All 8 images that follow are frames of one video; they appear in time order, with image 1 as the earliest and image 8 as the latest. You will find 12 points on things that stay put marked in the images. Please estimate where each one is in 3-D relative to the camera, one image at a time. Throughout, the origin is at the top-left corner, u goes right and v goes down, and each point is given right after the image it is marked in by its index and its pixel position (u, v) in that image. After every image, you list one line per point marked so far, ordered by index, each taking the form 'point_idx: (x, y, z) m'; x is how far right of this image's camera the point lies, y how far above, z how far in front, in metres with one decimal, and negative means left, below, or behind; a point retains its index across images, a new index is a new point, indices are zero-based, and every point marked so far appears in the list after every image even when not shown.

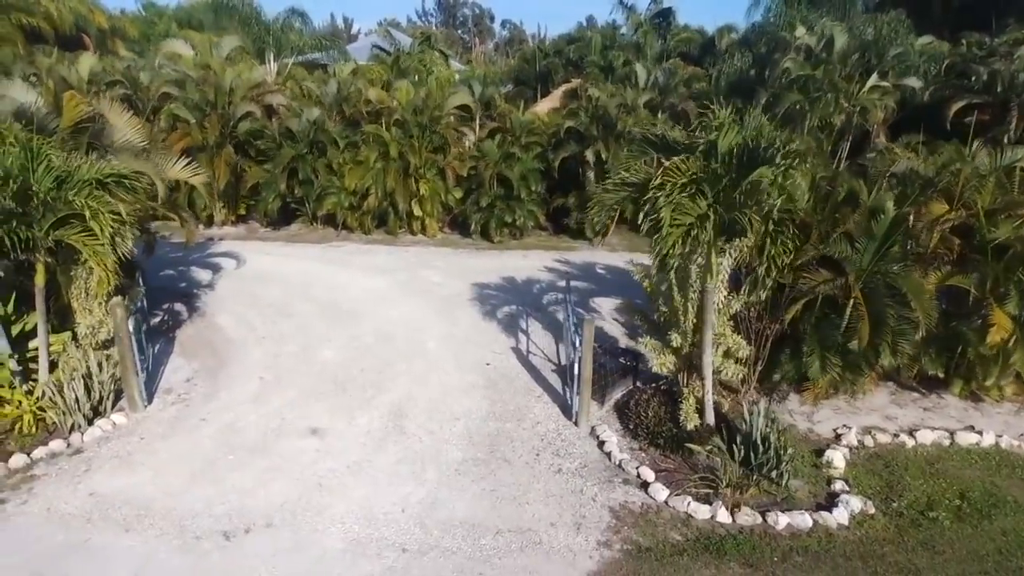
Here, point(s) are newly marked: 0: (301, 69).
0: (-5.5, +5.7, +16.2) m
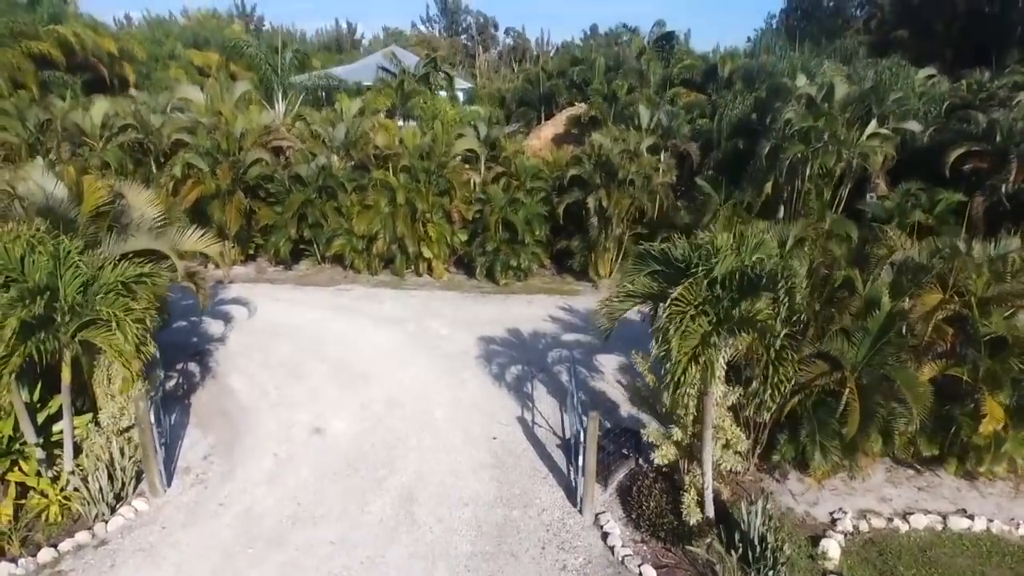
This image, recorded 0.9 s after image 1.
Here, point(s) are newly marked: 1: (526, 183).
0: (-5.4, +4.8, +16.4) m
1: (+0.3, +2.3, +13.7) m
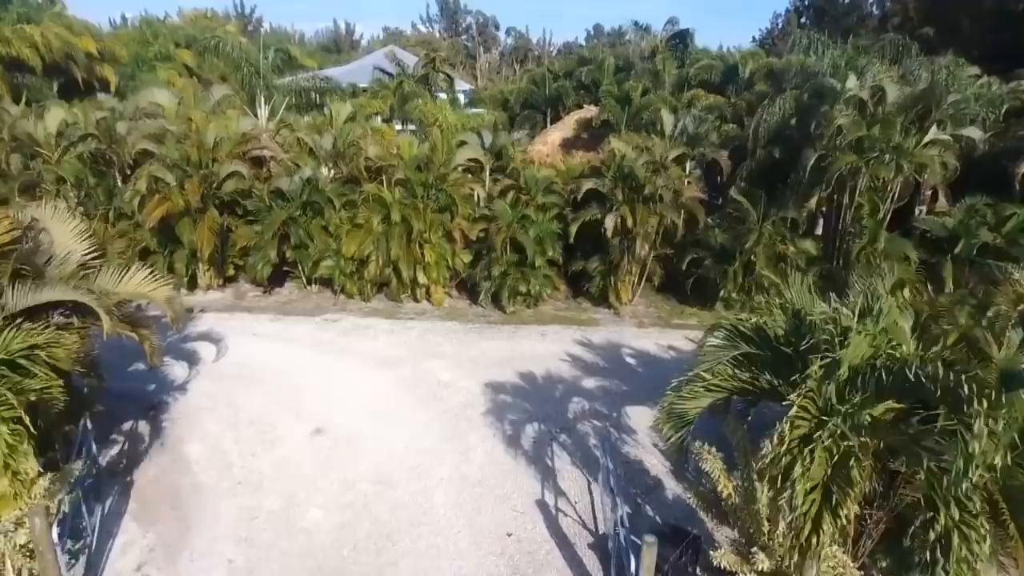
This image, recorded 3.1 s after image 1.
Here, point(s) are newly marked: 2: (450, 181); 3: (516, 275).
0: (-5.2, +4.2, +14.8) m
1: (+0.5, +1.8, +12.2) m
2: (-1.2, +2.1, +12.2) m
3: (+0.1, +0.2, +11.9) m
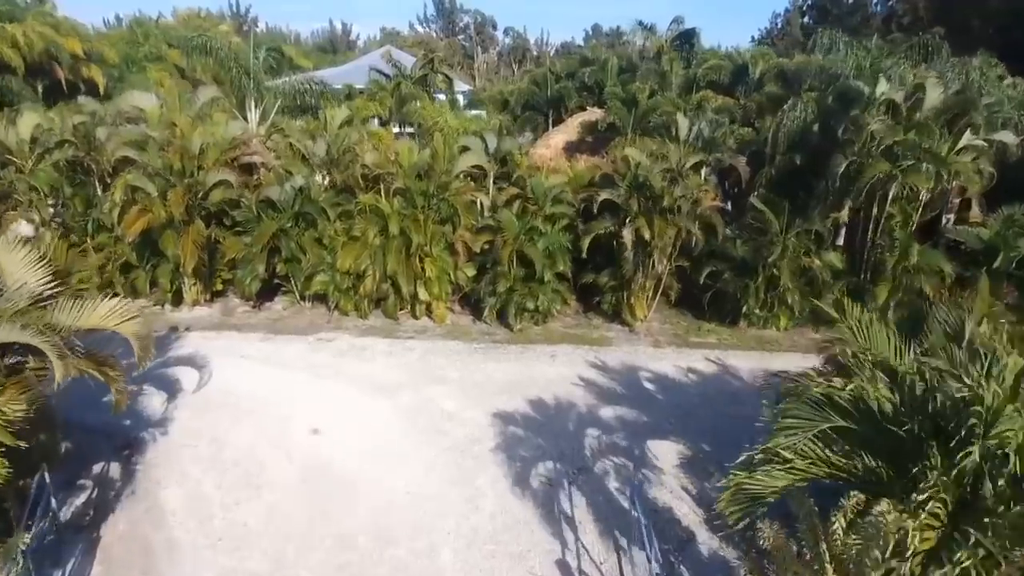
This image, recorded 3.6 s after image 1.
0: (-5.1, +3.9, +14.1) m
1: (+0.6, +1.5, +11.4) m
2: (-1.1, +1.8, +11.5) m
3: (+0.2, -0.1, +11.2) m
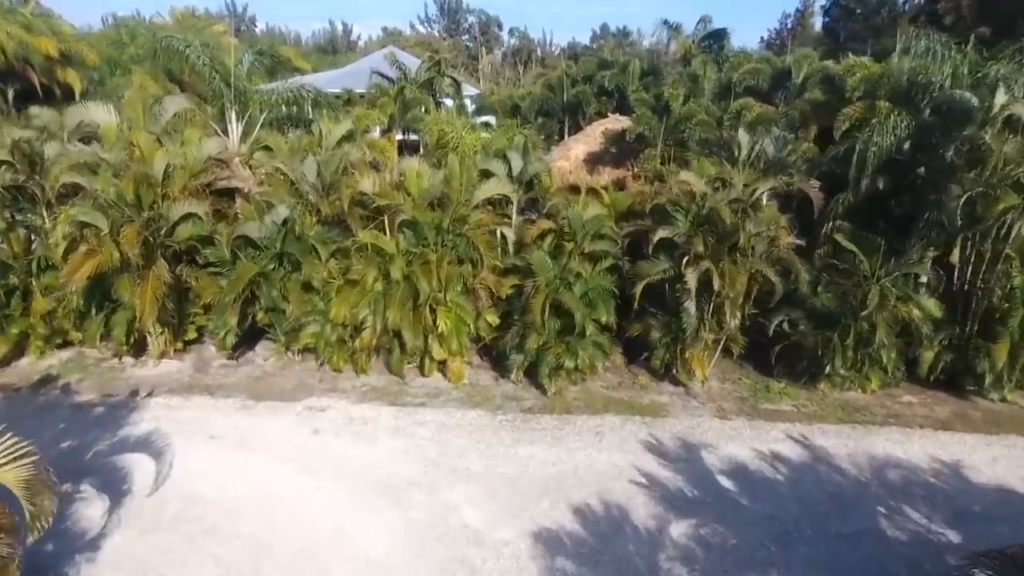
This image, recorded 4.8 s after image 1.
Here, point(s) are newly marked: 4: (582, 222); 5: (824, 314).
0: (-4.6, +3.1, +12.1) m
1: (+1.1, +0.6, +9.4) m
2: (-0.6, +1.0, +9.5) m
3: (+0.7, -0.9, +9.2) m
4: (+1.1, +1.0, +9.4) m
5: (+4.7, -0.4, +9.2) m
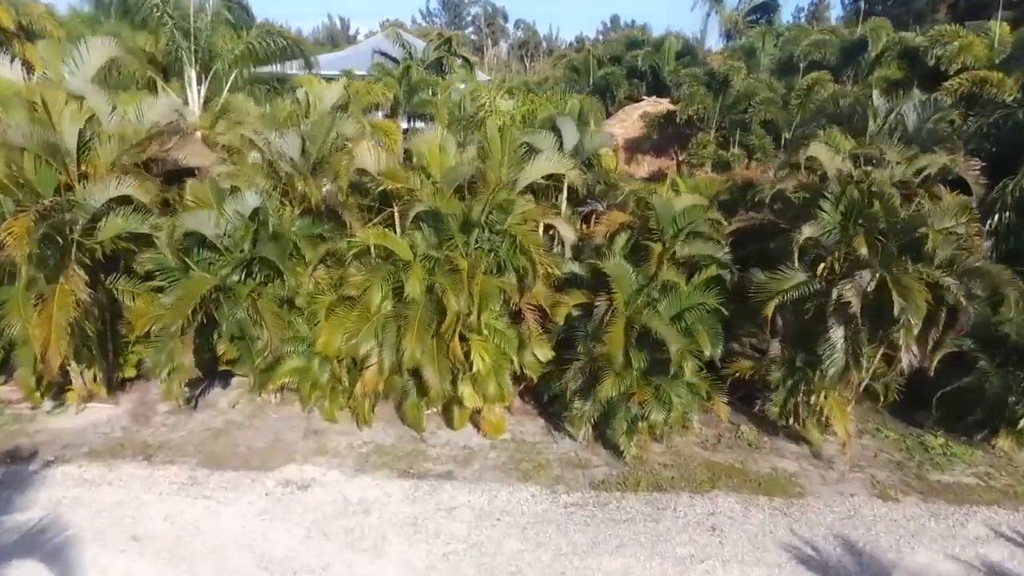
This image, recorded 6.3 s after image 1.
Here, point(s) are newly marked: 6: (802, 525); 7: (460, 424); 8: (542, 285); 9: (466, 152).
0: (-3.9, +2.8, +9.3) m
1: (+1.8, +0.4, +6.6) m
2: (+0.1, +0.8, +6.7) m
3: (+1.4, -1.1, +6.4) m
4: (+1.7, +0.8, +6.7) m
5: (+5.4, -0.6, +6.5) m
6: (+2.7, -2.2, +5.7) m
7: (-0.5, -1.5, +7.0) m
8: (+0.3, 0.0, +6.8) m
9: (-0.5, +1.6, +7.1) m
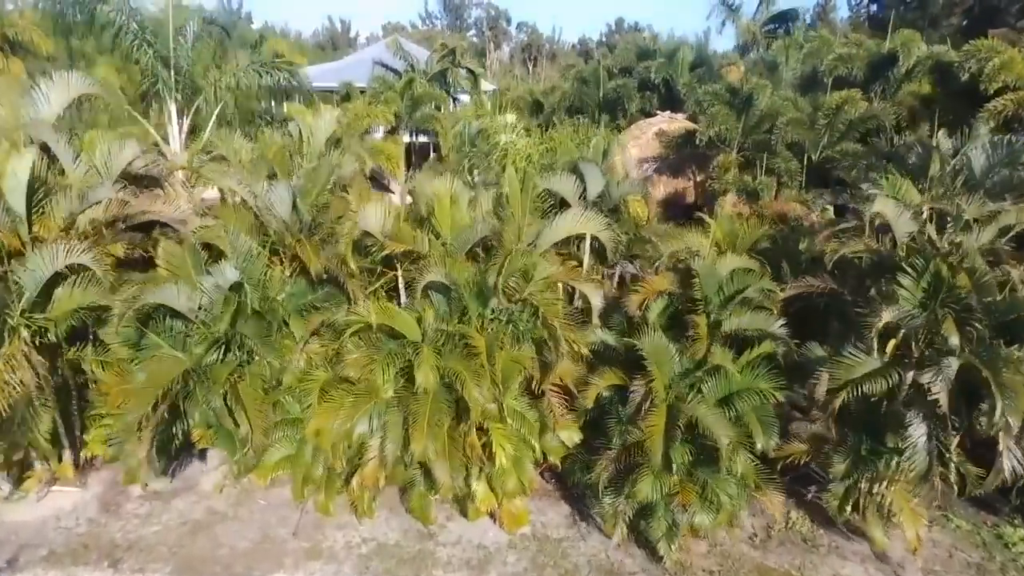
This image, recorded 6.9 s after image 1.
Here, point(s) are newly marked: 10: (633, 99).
0: (-3.7, +2.1, +8.4) m
1: (+2.0, -0.3, +5.7) m
2: (+0.3, 0.0, +5.8) m
3: (+1.6, -1.8, +5.5) m
4: (+1.9, 0.0, +5.8) m
5: (+5.6, -1.4, +5.6) m
6: (+2.9, -2.9, +4.8) m
7: (-0.3, -2.3, +6.1) m
8: (+0.5, -0.7, +5.9) m
9: (-0.3, +0.8, +6.2) m
10: (+3.8, +6.0, +19.5) m
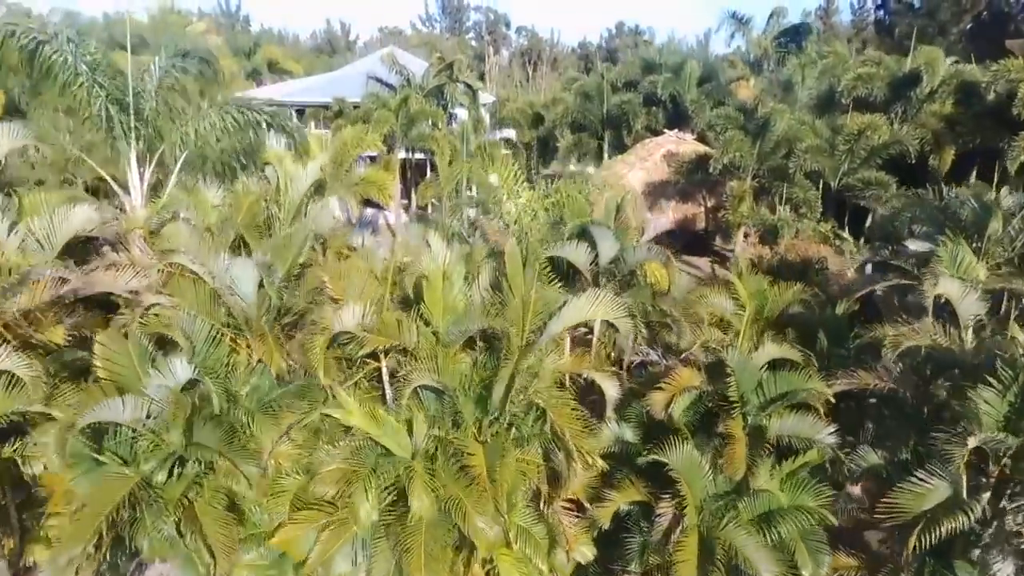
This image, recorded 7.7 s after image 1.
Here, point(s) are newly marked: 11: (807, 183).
0: (-3.7, +1.3, +7.5) m
1: (+2.0, -1.1, +4.9) m
2: (+0.3, -0.8, +5.0) m
3: (+1.6, -2.6, +4.7) m
4: (+2.0, -0.8, +4.9) m
5: (+5.6, -2.1, +4.7) m
6: (+2.9, -3.7, +3.9) m
7: (-0.3, -3.1, +5.2) m
8: (+0.6, -1.5, +5.0) m
9: (-0.3, 0.0, +5.4) m
10: (+3.8, +5.2, +18.6) m
11: (+6.0, +2.1, +12.4) m
